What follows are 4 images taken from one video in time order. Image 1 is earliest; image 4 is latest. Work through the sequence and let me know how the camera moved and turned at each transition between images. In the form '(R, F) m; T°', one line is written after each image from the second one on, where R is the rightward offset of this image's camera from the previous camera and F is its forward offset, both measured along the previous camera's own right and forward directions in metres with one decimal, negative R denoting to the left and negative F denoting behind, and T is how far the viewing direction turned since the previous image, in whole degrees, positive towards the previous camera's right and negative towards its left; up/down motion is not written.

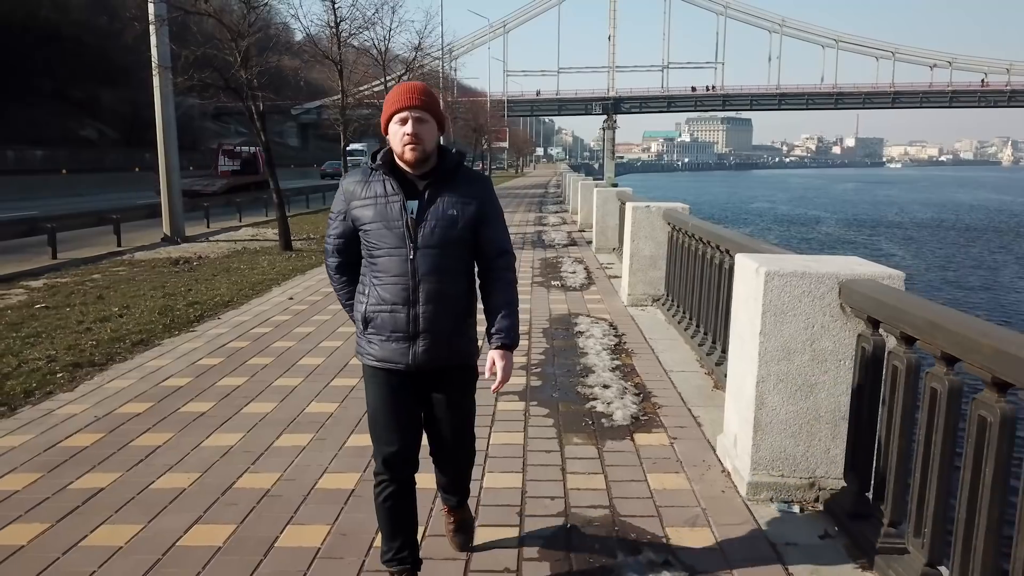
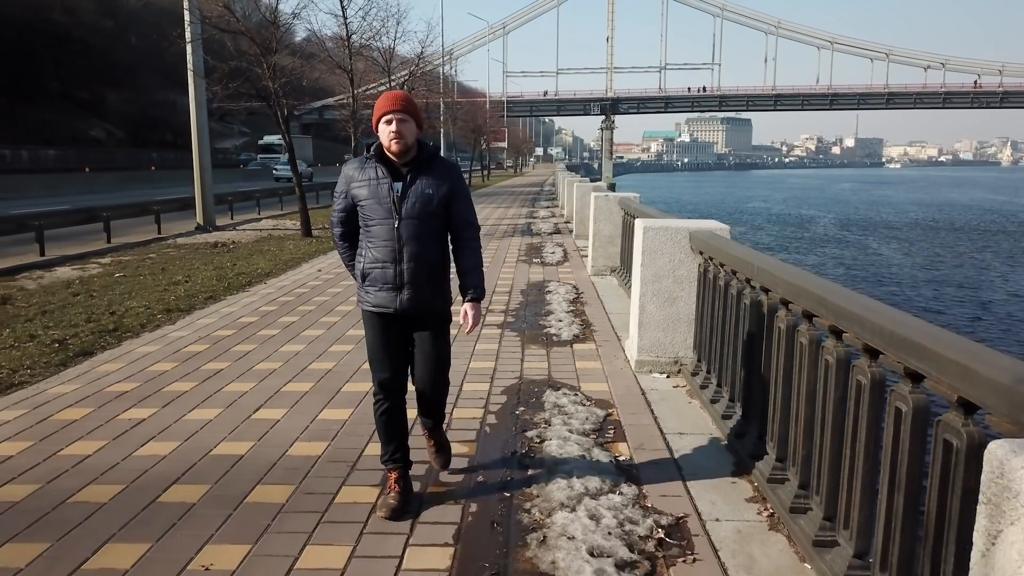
(+0.4, -1.8) m; 0°
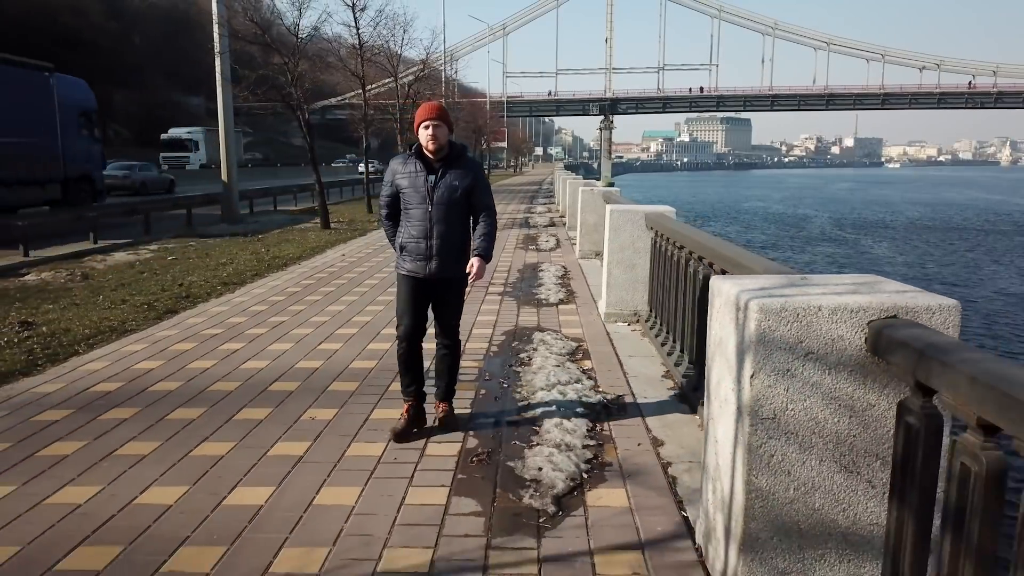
(0.0, -1.4) m; 0°
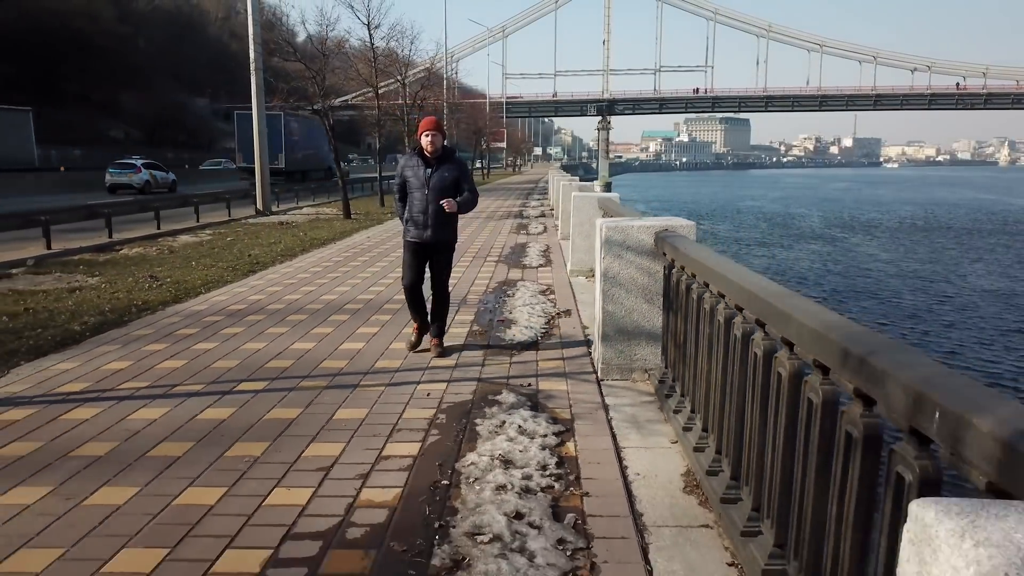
(+0.2, -2.5) m; 0°
